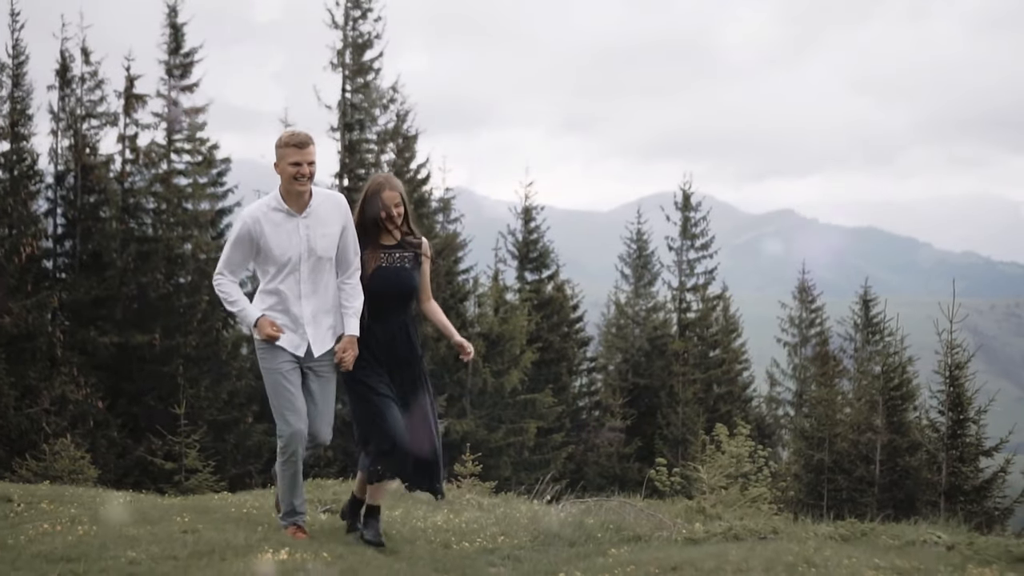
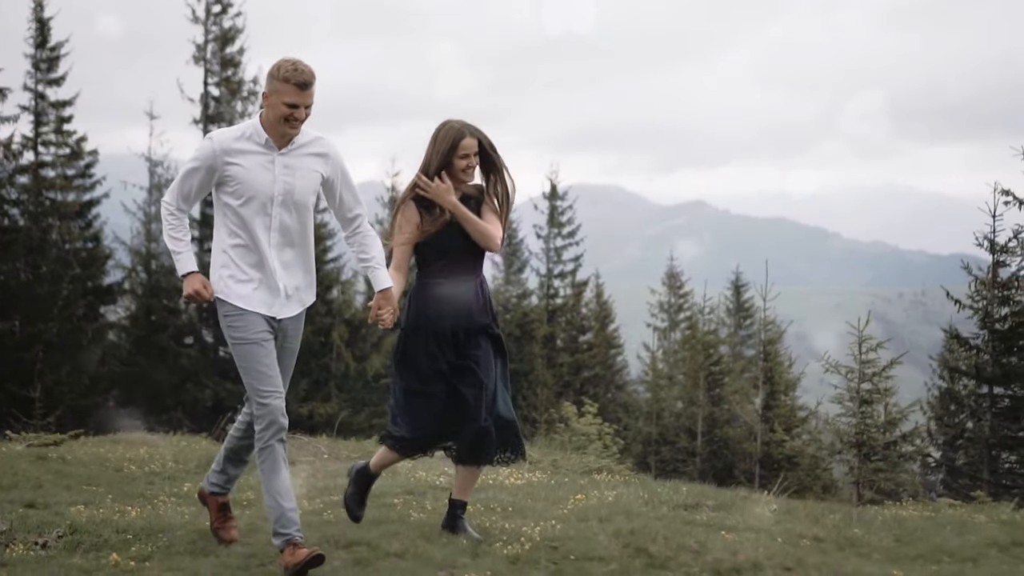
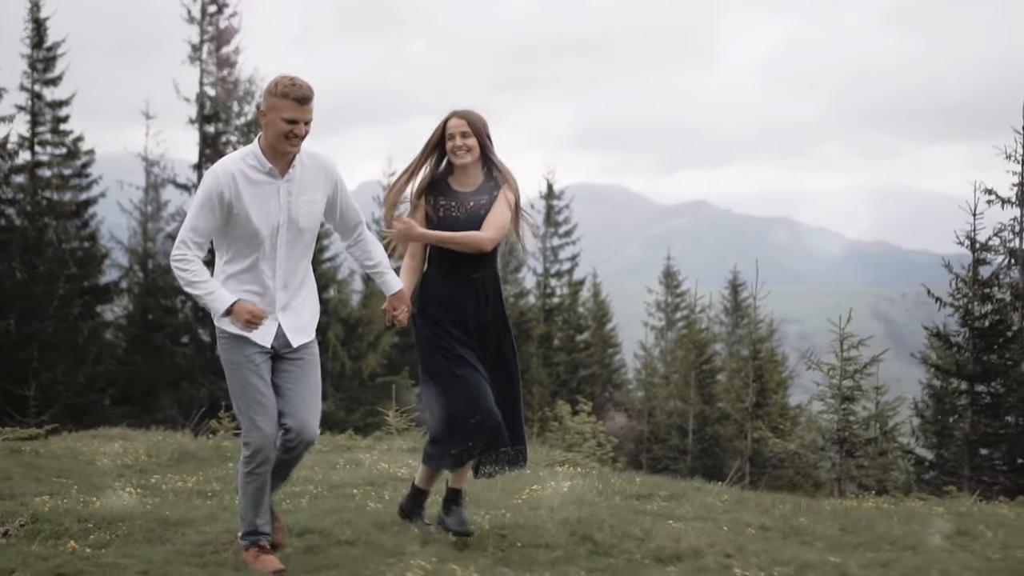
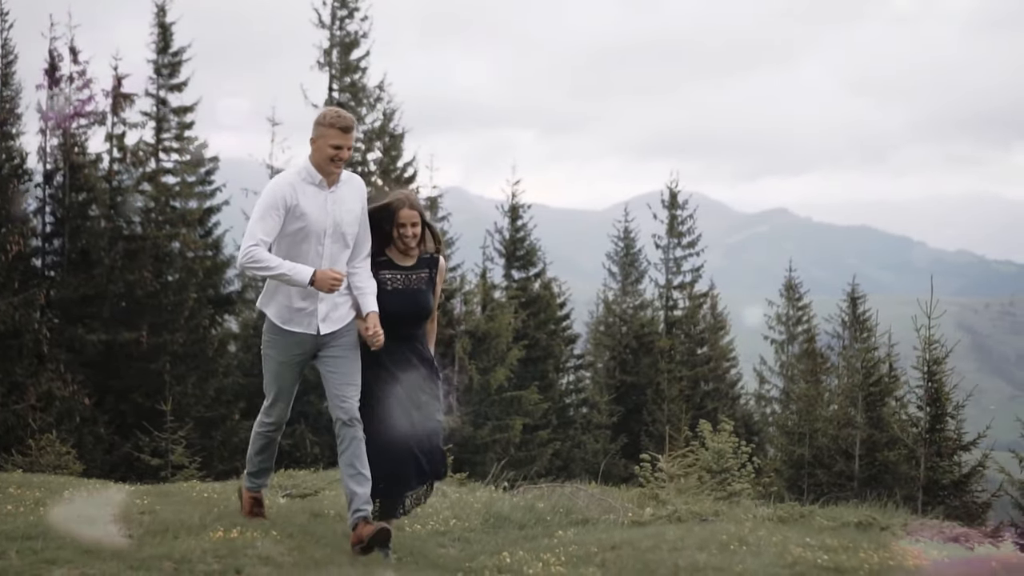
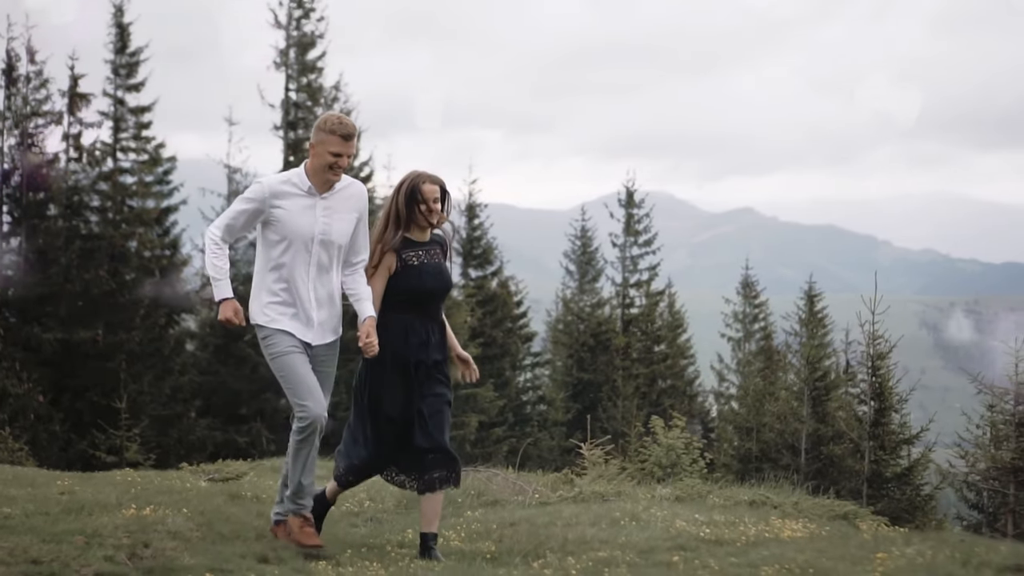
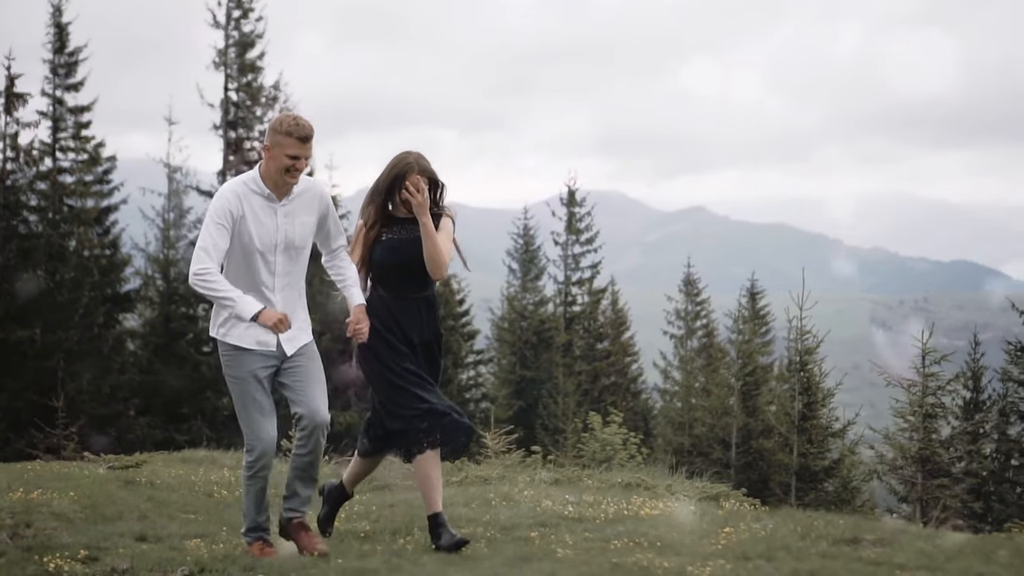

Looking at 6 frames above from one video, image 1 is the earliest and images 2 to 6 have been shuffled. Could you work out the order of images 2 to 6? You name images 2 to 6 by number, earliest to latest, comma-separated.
4, 5, 6, 2, 3
